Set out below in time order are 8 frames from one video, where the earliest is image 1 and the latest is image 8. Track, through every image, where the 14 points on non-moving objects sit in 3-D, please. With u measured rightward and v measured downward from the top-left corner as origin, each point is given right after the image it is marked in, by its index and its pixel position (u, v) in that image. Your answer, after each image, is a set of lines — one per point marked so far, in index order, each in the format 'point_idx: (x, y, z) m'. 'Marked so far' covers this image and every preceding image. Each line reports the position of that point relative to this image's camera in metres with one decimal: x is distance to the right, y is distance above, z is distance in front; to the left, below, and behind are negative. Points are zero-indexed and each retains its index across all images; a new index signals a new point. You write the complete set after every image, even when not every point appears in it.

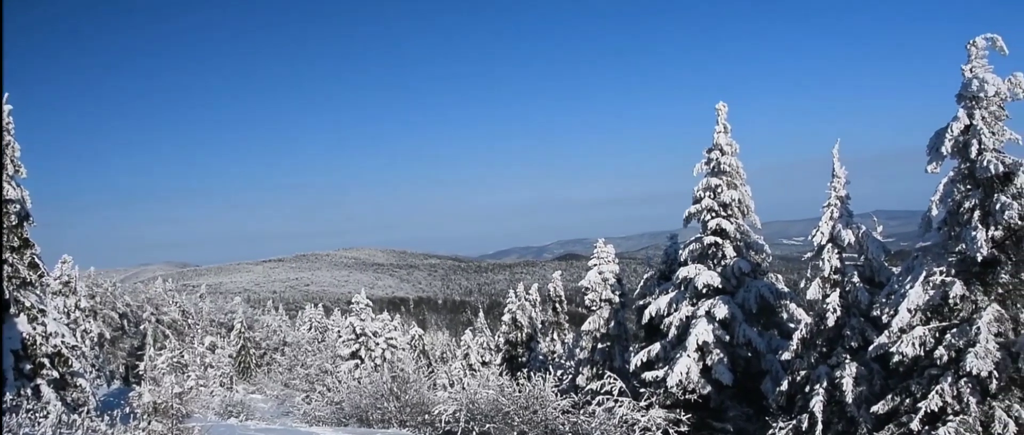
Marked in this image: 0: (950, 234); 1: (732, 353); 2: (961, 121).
0: (+10.2, -0.4, +17.3) m
1: (+5.6, -3.6, +19.1) m
2: (+10.1, +2.1, +16.6) m
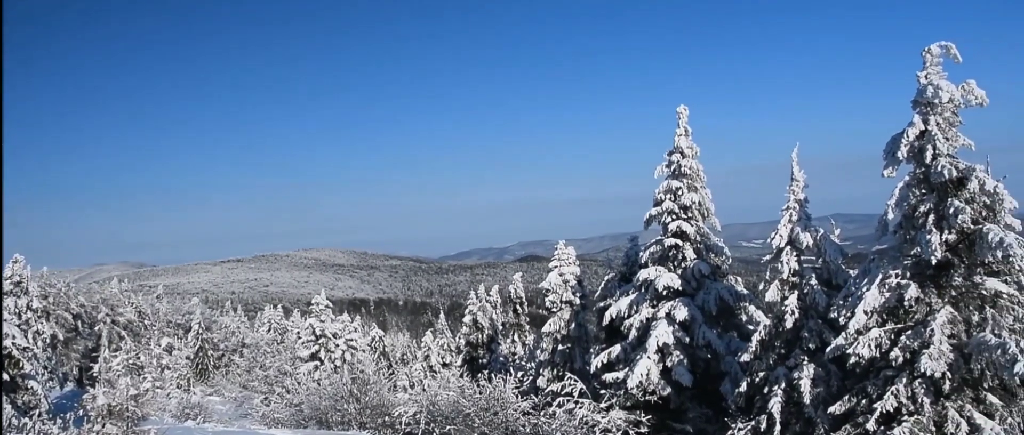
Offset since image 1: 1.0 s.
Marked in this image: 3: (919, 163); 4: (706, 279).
0: (+9.3, -0.5, +17.5) m
1: (+4.6, -3.6, +19.2) m
2: (+9.2, +2.0, +16.8) m
3: (+9.5, +1.3, +17.2) m
4: (+5.0, -1.7, +19.3) m
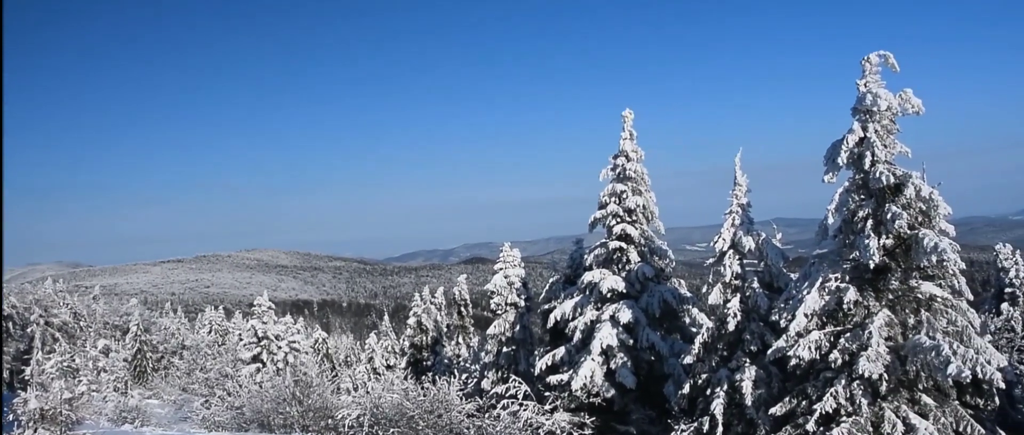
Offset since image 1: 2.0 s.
0: (+8.0, -0.6, +17.7) m
1: (+3.2, -3.7, +19.3) m
2: (+8.0, +1.9, +17.0) m
3: (+8.2, +1.2, +17.4) m
4: (+3.6, -1.7, +19.4) m
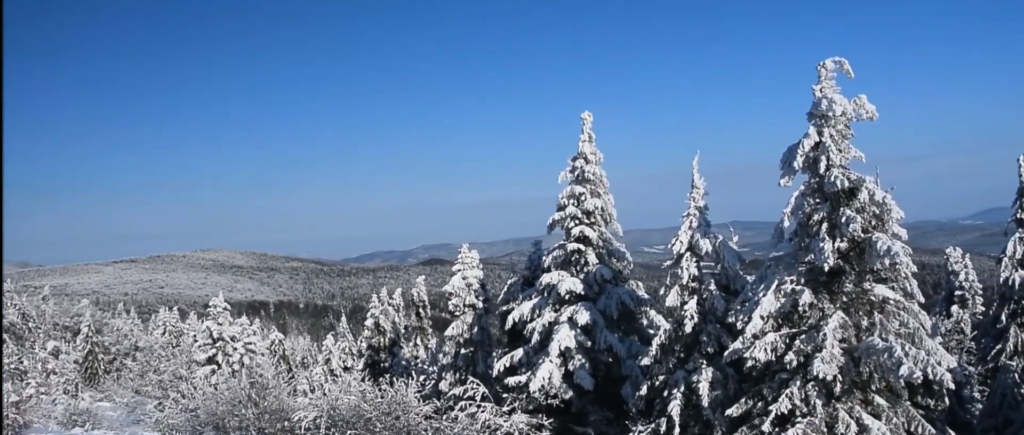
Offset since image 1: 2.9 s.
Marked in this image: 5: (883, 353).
0: (+7.0, -0.7, +17.9) m
1: (+2.1, -3.7, +19.3) m
2: (+7.0, +1.9, +17.2) m
3: (+7.2, +1.1, +17.6) m
4: (+2.5, -1.8, +19.5) m
5: (+8.3, -3.0, +16.3) m
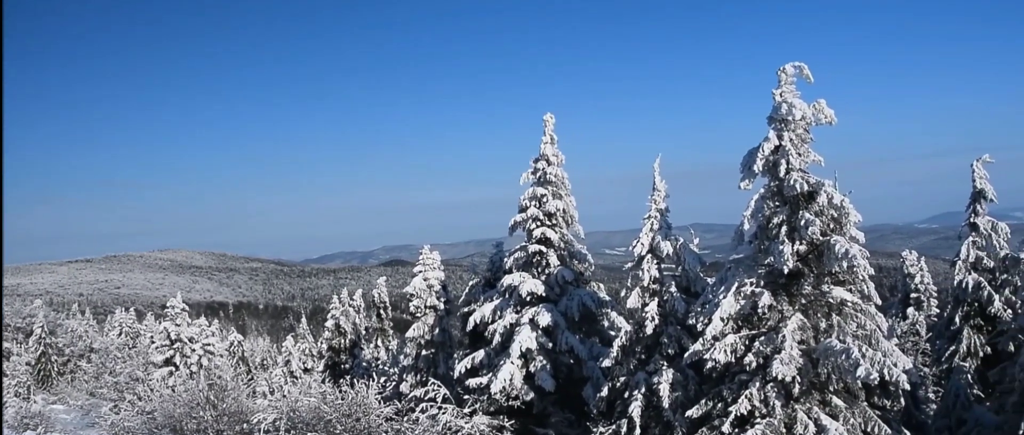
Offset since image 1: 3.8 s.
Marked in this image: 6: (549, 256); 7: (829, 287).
0: (+6.1, -0.7, +18.1) m
1: (+1.1, -3.8, +19.3) m
2: (+6.1, +1.8, +17.3) m
3: (+6.3, +1.0, +17.8) m
4: (+1.6, -1.8, +19.5) m
5: (+7.4, -3.1, +16.6) m
6: (+1.0, -1.0, +19.7) m
7: (+7.6, -1.7, +17.6) m
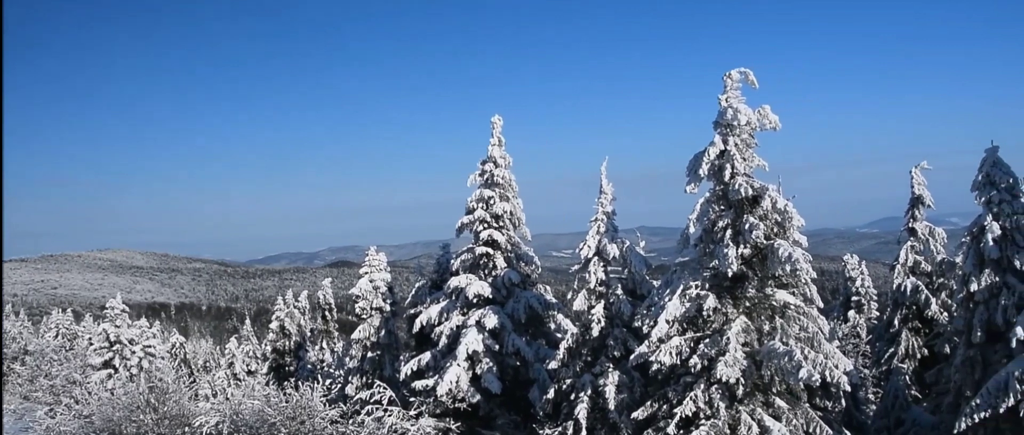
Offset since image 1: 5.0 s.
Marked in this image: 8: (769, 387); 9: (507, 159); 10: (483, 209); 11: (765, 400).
0: (+4.8, -0.8, +18.3) m
1: (-0.2, -3.8, +19.3) m
2: (+4.9, +1.7, +17.5) m
3: (+5.1, +0.9, +18.0) m
4: (+0.2, -1.9, +19.5) m
5: (+6.2, -3.2, +16.8) m
6: (-0.4, -1.1, +19.7) m
7: (+6.3, -1.8, +17.9) m
8: (+6.4, -4.2, +18.3) m
9: (0.0, +1.6, +19.4) m
10: (-0.7, +0.2, +18.9) m
11: (+6.3, -4.6, +18.3) m
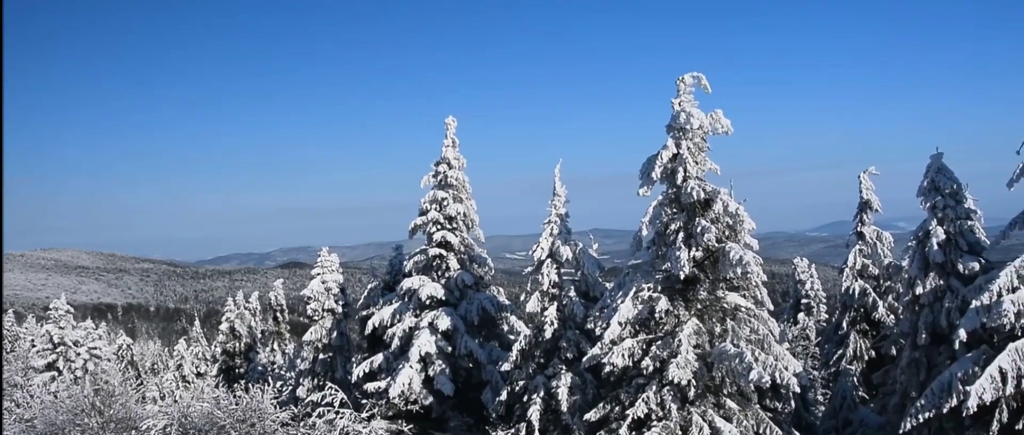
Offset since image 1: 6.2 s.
0: (+3.7, -0.9, +18.4) m
1: (-1.4, -3.9, +19.3) m
2: (+3.8, +1.6, +17.7) m
3: (+4.0, +0.8, +18.2) m
4: (-1.0, -1.9, +19.5) m
5: (+5.1, -3.3, +17.0) m
6: (-1.5, -1.1, +19.7) m
7: (+5.2, -1.9, +18.1) m
8: (+5.3, -4.3, +18.5) m
9: (-1.2, +1.5, +19.4) m
10: (-1.8, +0.2, +18.9) m
11: (+5.1, -4.6, +18.5) m
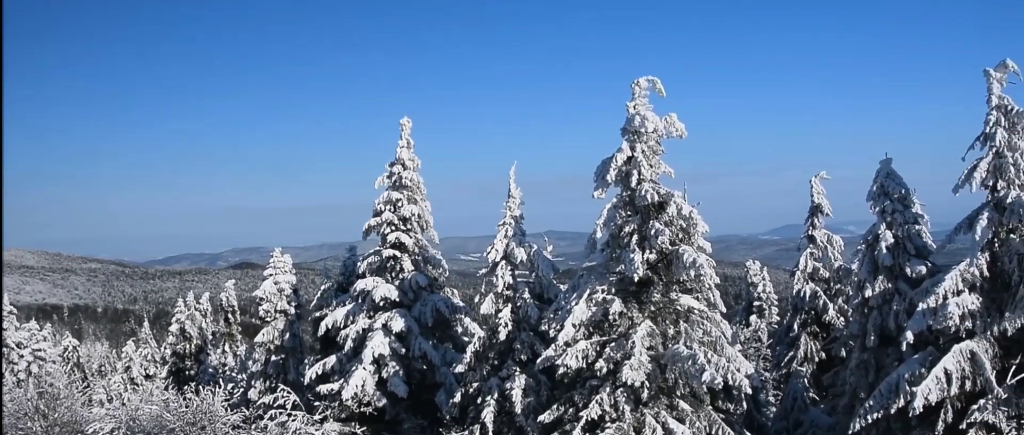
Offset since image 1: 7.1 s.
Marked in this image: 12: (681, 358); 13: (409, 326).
0: (+2.6, -1.0, +18.6) m
1: (-2.5, -3.9, +19.3) m
2: (+2.7, +1.6, +17.9) m
3: (+2.9, +0.8, +18.3) m
4: (-2.1, -2.0, +19.5) m
5: (+4.0, -3.3, +17.2) m
6: (-2.7, -1.2, +19.7) m
7: (+4.1, -1.9, +18.3) m
8: (+4.1, -4.4, +18.7) m
9: (-2.3, +1.5, +19.4) m
10: (-2.9, +0.2, +18.9) m
11: (+4.0, -4.7, +18.7) m
12: (+3.9, -3.3, +17.5) m
13: (-2.5, -2.8, +18.7) m
